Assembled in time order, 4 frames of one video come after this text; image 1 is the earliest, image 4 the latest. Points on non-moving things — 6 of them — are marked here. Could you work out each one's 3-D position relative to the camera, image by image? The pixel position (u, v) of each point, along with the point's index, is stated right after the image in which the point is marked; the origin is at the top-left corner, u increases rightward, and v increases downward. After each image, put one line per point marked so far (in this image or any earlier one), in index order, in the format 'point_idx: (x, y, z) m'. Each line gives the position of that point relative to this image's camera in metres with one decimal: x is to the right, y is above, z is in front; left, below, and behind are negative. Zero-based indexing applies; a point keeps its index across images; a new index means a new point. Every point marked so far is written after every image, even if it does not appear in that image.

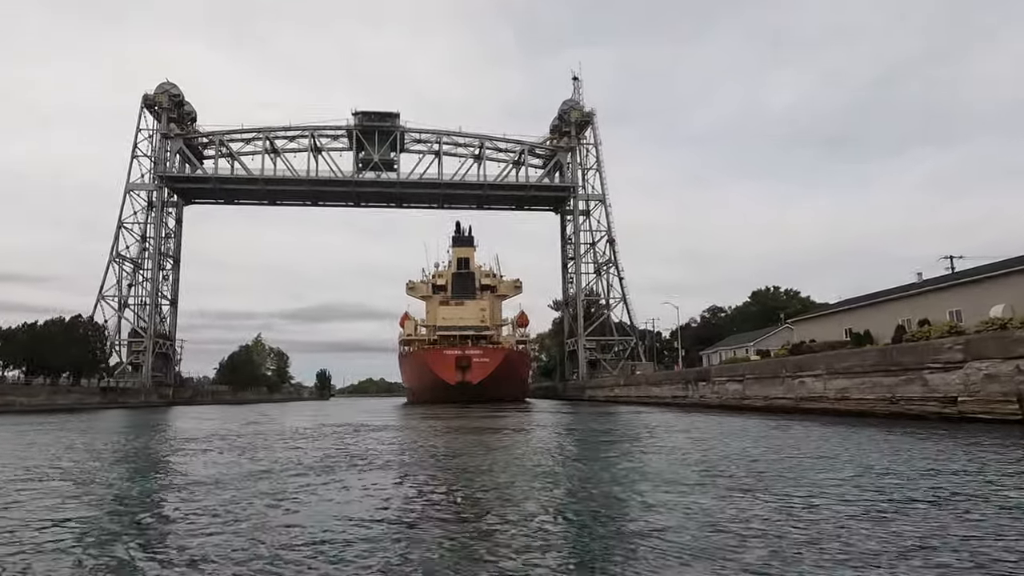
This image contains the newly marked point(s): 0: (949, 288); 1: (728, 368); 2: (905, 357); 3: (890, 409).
0: (+11.6, +0.1, +17.9) m
1: (+5.8, -2.2, +18.6) m
2: (+6.4, -1.1, +10.9) m
3: (+6.4, -2.0, +11.5) m
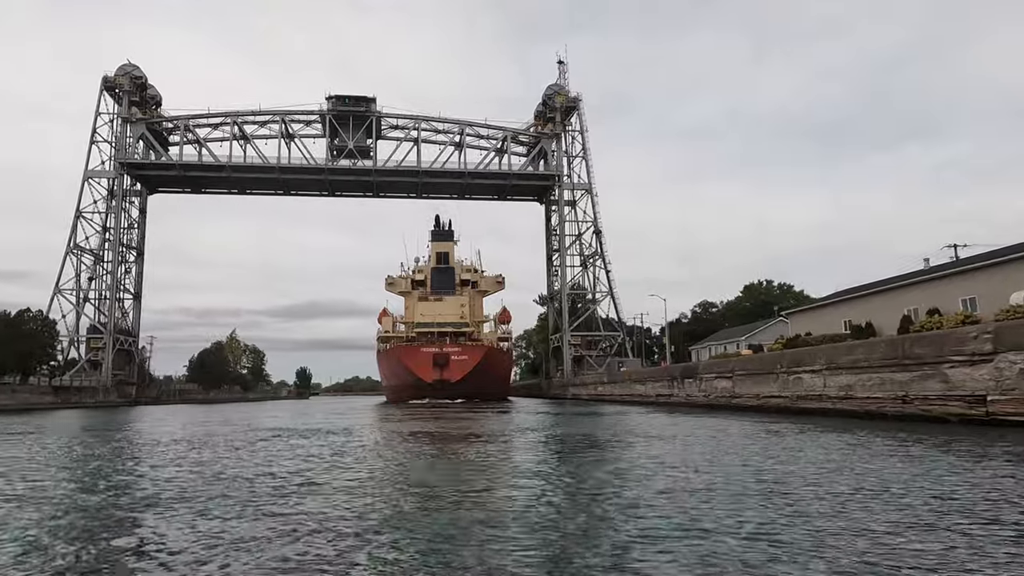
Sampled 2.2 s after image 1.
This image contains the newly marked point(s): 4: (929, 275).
0: (+10.9, +0.4, +16.5) m
1: (+5.1, -1.9, +17.1) m
2: (+5.7, -0.9, +9.5) m
3: (+5.7, -1.8, +10.0) m
4: (+10.6, +0.4, +17.4) m
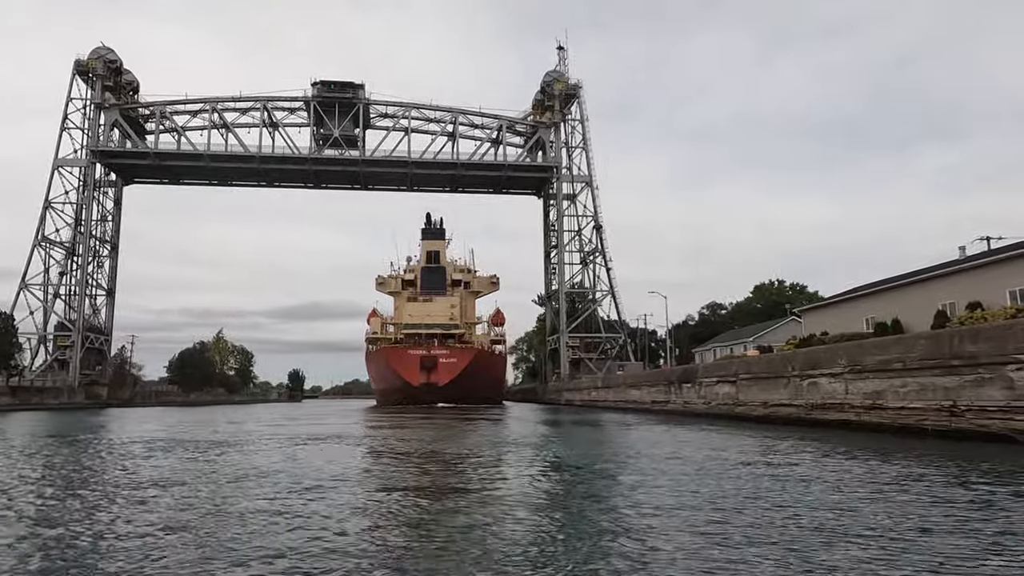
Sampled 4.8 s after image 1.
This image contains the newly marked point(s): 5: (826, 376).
0: (+10.3, +0.5, +14.4) m
1: (+4.5, -1.7, +15.1) m
2: (+5.1, -0.6, +7.4) m
3: (+5.1, -1.6, +8.0) m
4: (+10.1, +0.5, +15.3) m
5: (+4.8, -1.4, +10.5) m
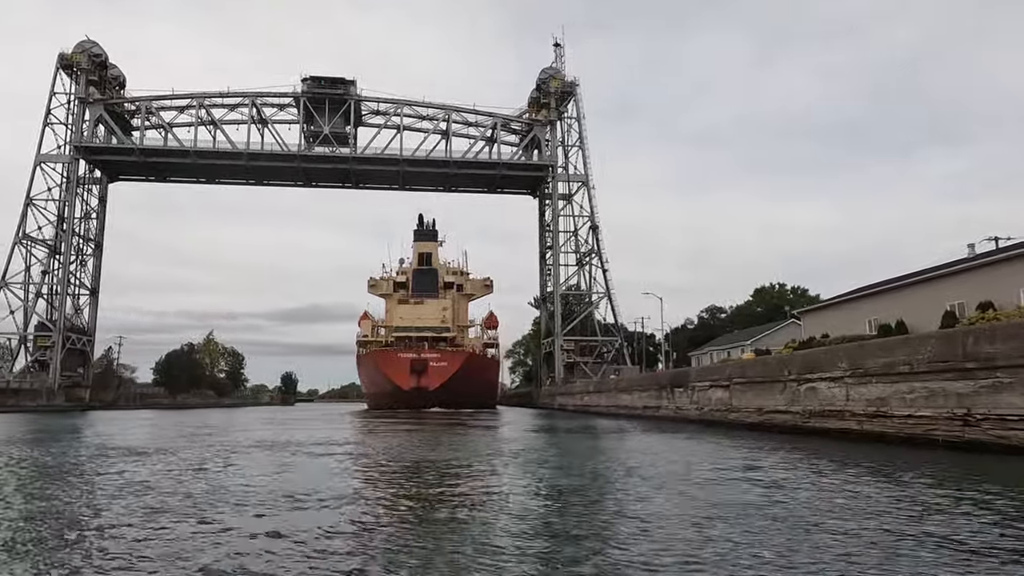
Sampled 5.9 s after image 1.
0: (+10.0, +0.5, +13.6) m
1: (+4.2, -1.7, +14.3) m
2: (+4.7, -0.6, +6.7) m
3: (+4.7, -1.5, +7.2) m
4: (+9.8, +0.5, +14.5) m
5: (+4.5, -1.3, +9.8) m
